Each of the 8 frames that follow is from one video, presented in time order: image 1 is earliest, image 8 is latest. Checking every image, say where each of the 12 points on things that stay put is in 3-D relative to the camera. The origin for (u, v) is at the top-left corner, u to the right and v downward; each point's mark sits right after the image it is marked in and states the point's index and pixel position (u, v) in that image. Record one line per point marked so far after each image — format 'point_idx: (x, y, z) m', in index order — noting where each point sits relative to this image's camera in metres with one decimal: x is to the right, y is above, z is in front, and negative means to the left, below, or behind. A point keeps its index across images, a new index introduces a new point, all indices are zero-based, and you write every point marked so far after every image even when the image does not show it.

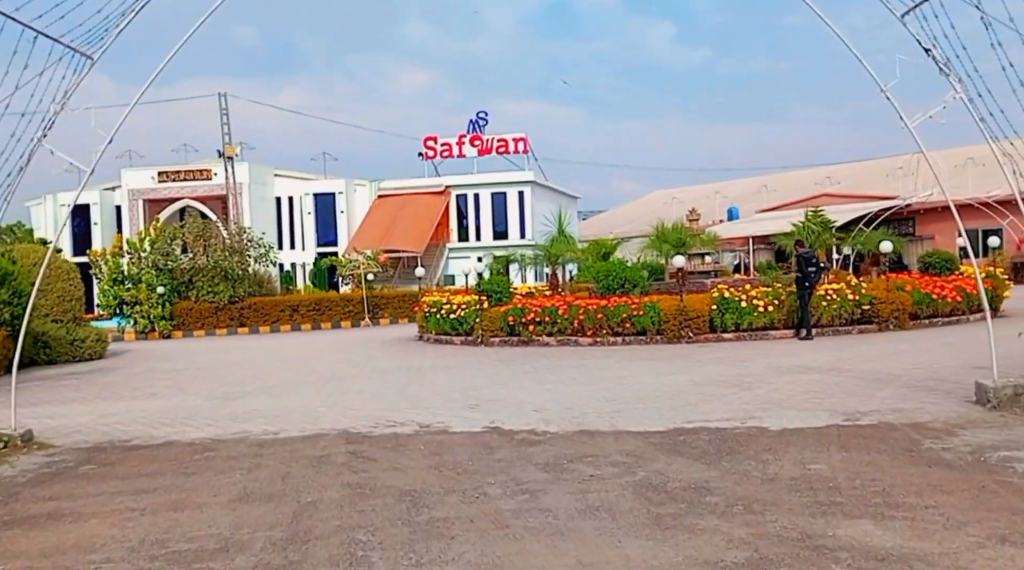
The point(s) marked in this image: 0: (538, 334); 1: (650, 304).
0: (+0.5, -0.9, +19.1) m
1: (+2.5, -0.3, +18.2) m
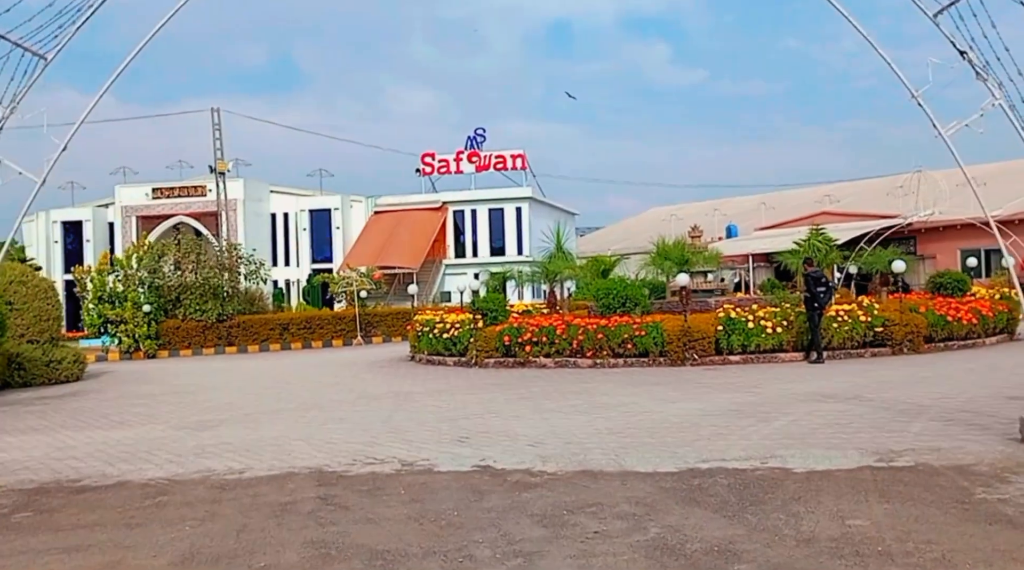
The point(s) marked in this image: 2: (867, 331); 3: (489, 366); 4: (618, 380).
0: (+0.4, -1.3, +18.2) m
1: (+2.4, -0.7, +17.3) m
2: (+6.0, -0.8, +17.0) m
3: (-0.4, -1.5, +18.7) m
4: (+1.6, -1.4, +15.1) m
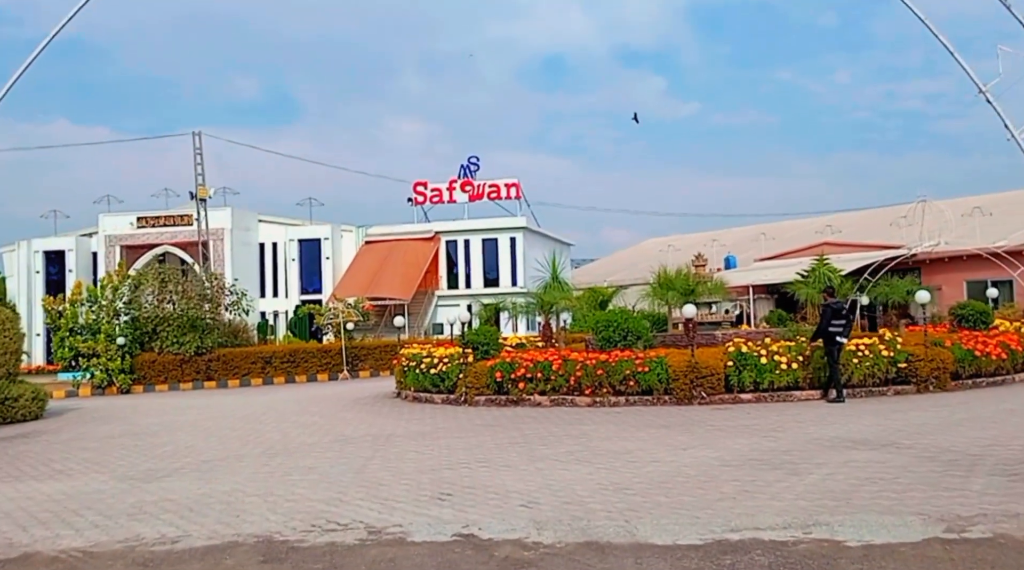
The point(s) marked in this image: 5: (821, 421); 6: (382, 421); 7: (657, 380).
0: (+0.3, -1.8, +16.9) m
1: (+2.3, -1.2, +16.0) m
2: (+5.9, -1.3, +15.7) m
3: (-0.6, -2.1, +17.3) m
4: (+1.5, -1.9, +13.7) m
5: (+3.9, -1.7, +12.6) m
6: (-1.9, -2.1, +15.2) m
7: (+2.3, -1.5, +15.9) m
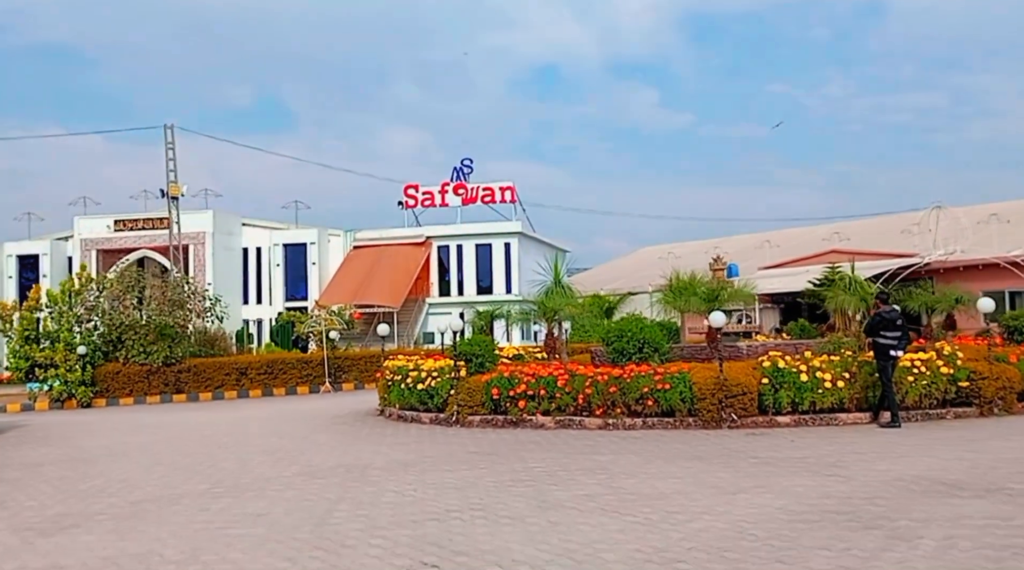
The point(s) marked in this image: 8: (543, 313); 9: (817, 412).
0: (+0.2, -1.9, +14.7) m
1: (+2.3, -1.2, +13.8) m
2: (+5.9, -1.4, +13.5) m
3: (-0.6, -2.1, +15.1) m
4: (+1.5, -1.9, +11.5) m
5: (+3.9, -1.7, +10.4) m
6: (-2.0, -2.1, +12.9) m
7: (+2.3, -1.6, +13.7) m
8: (+0.6, -0.5, +19.8) m
9: (+4.1, -1.7, +13.7) m
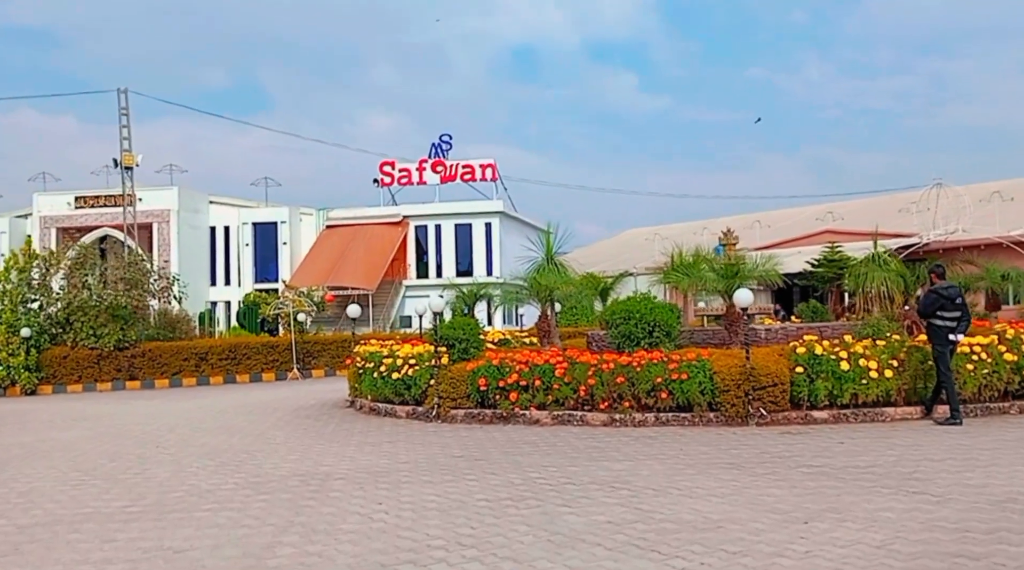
0: (+0.1, -1.5, +12.6) m
1: (+2.2, -0.9, +11.8) m
2: (+5.8, -1.1, +11.6) m
3: (-0.7, -1.8, +13.0) m
4: (+1.4, -1.6, +9.5) m
5: (+3.8, -1.5, +8.4) m
6: (-2.0, -1.8, +10.9) m
7: (+2.2, -1.3, +11.7) m
8: (+0.4, -0.1, +17.8) m
9: (+4.0, -1.4, +11.7) m
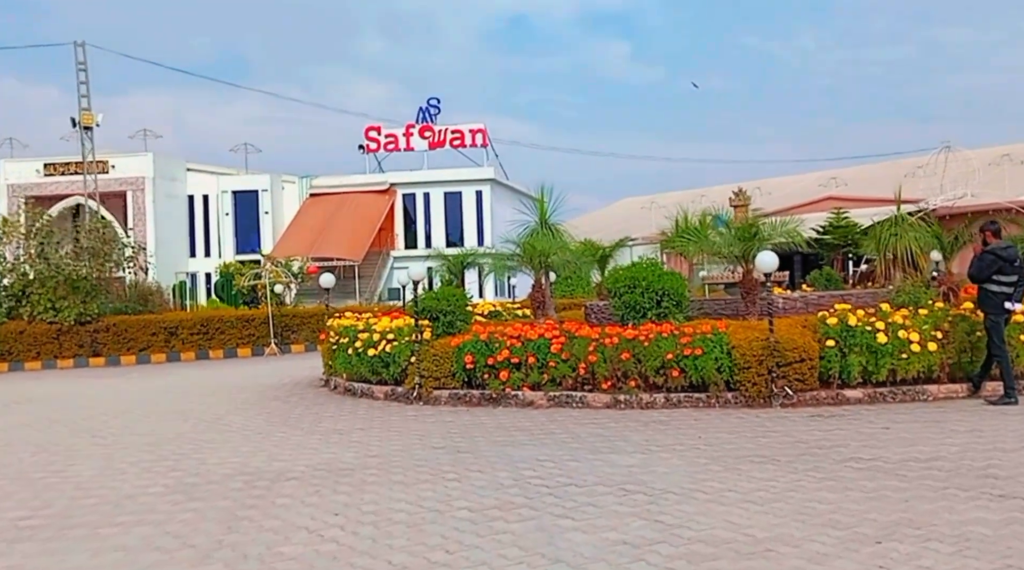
0: (0.0, -1.1, +11.2) m
1: (+2.1, -0.5, +10.3) m
2: (+5.7, -0.7, +10.2) m
3: (-0.8, -1.4, +11.6) m
4: (+1.3, -1.3, +8.1) m
5: (+3.8, -1.2, +7.0) m
6: (-2.1, -1.4, +9.4) m
7: (+2.1, -0.9, +10.3) m
8: (+0.2, +0.4, +16.2) m
9: (+3.9, -1.0, +10.3) m
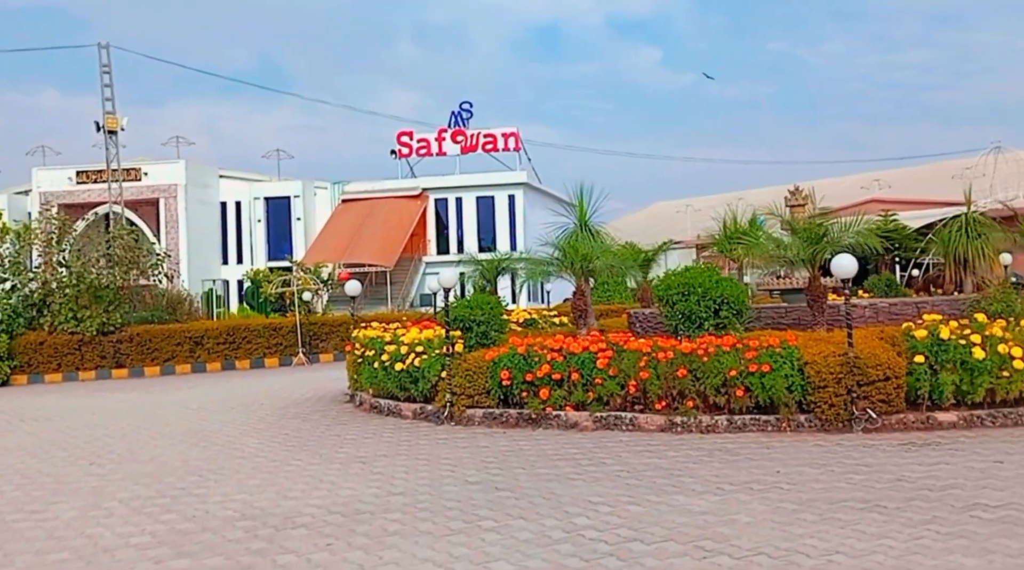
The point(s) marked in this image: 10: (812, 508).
0: (+0.4, -1.2, +10.0) m
1: (+2.5, -0.6, +9.1) m
2: (+6.1, -0.7, +8.8) m
3: (-0.4, -1.5, +10.4) m
4: (+1.6, -1.3, +6.9) m
5: (+4.0, -1.2, +5.7) m
6: (-1.8, -1.5, +8.3) m
7: (+2.5, -0.9, +9.0) m
8: (+0.8, +0.3, +15.1) m
9: (+4.3, -1.1, +9.0) m
10: (+1.8, -1.3, +5.9) m
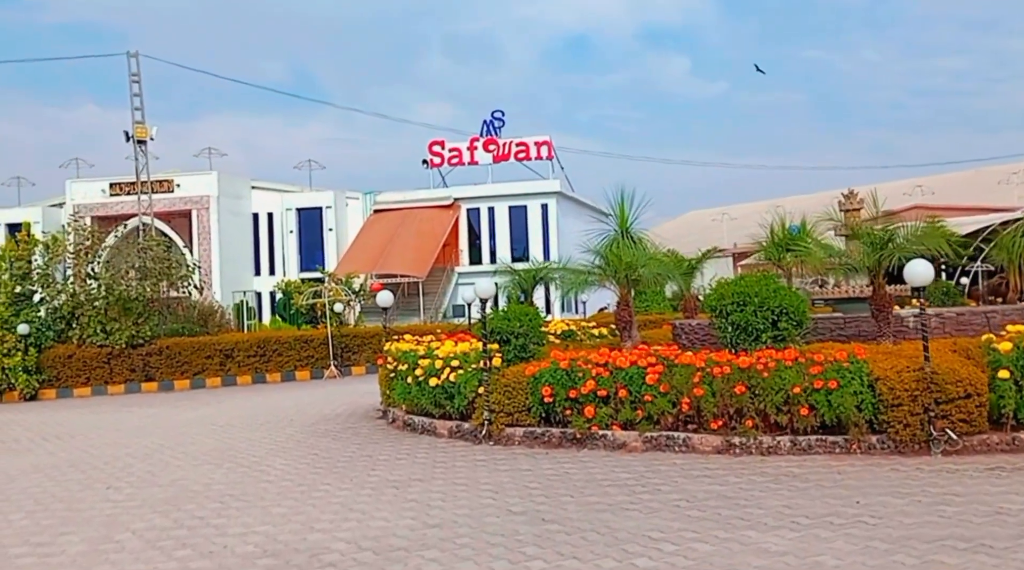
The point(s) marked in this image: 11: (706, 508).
0: (+0.8, -1.3, +9.3) m
1: (+2.8, -0.7, +8.4) m
2: (+6.4, -0.8, +8.0) m
3: (0.0, -1.6, +9.8) m
4: (+1.9, -1.4, +6.1) m
5: (+4.3, -1.3, +4.9) m
6: (-1.4, -1.6, +7.7) m
7: (+2.8, -1.0, +8.3) m
8: (+1.4, +0.2, +14.4) m
9: (+4.7, -1.1, +8.2) m
10: (+2.0, -1.4, +5.1) m
11: (+1.3, -1.4, +6.5) m
